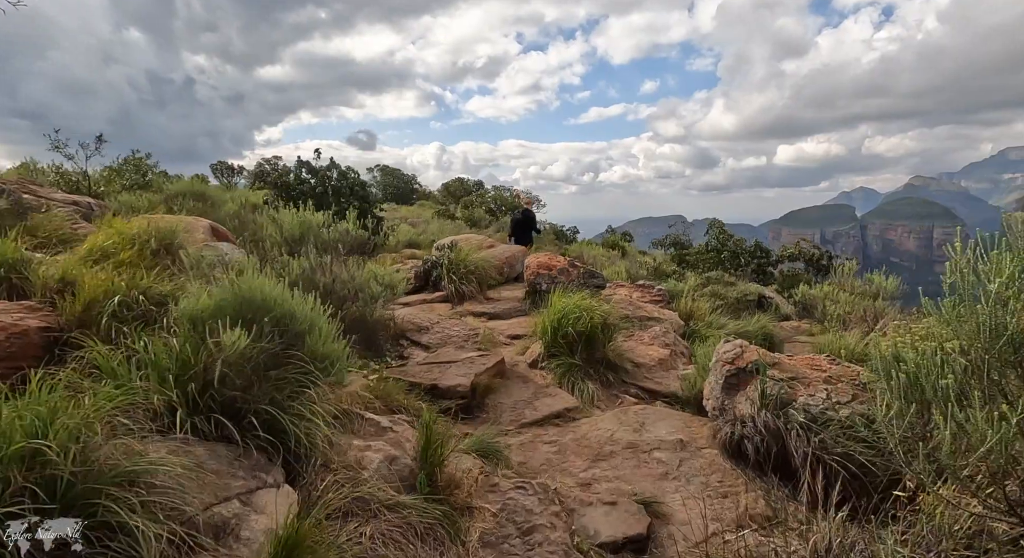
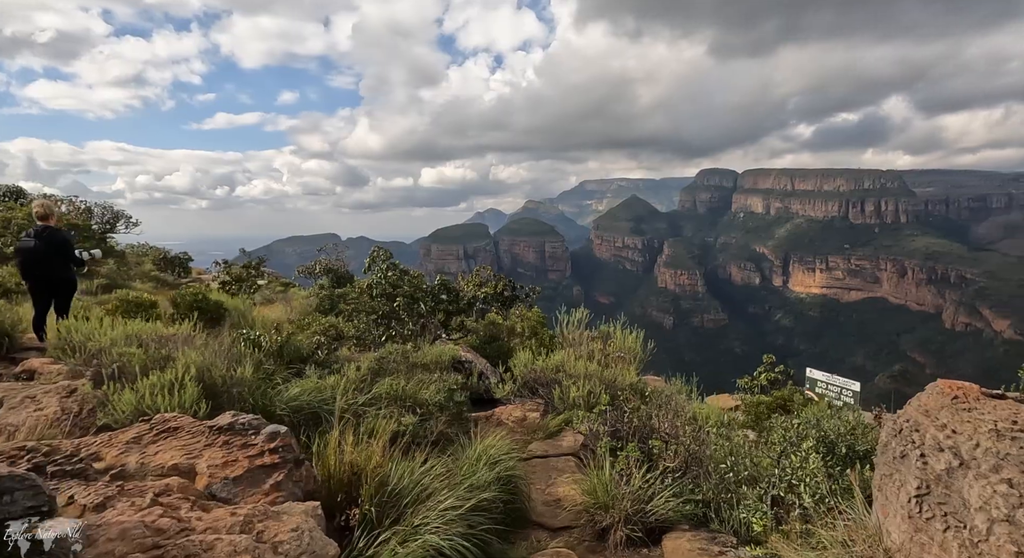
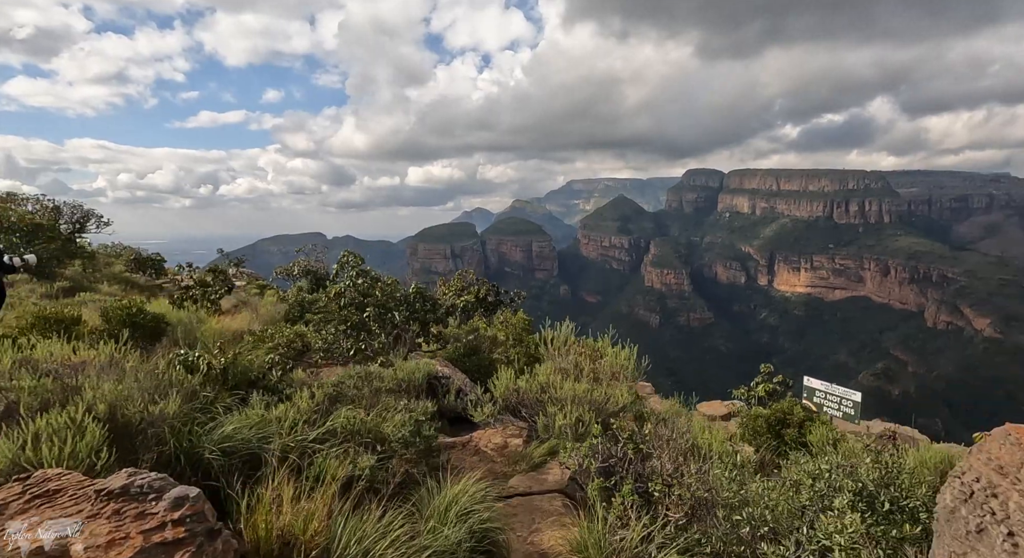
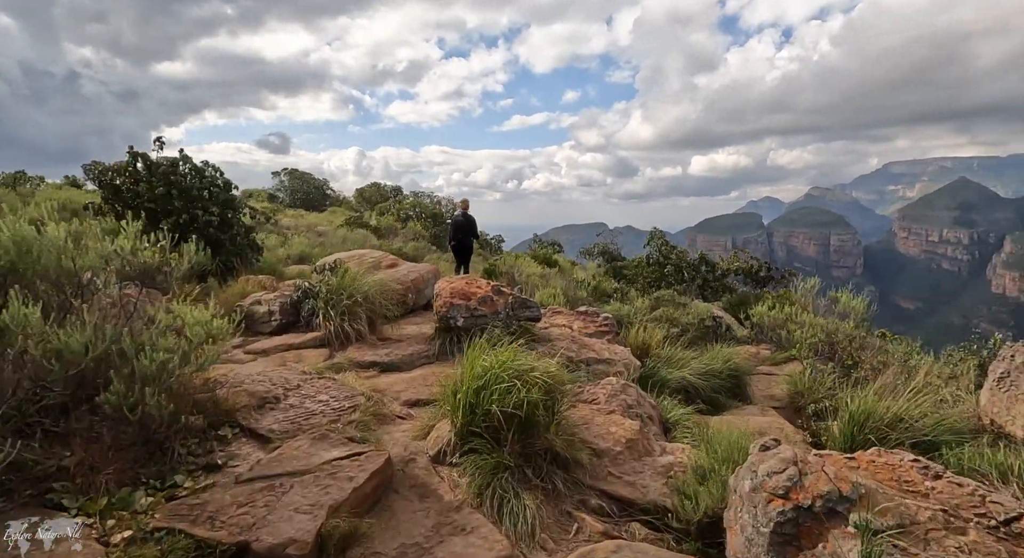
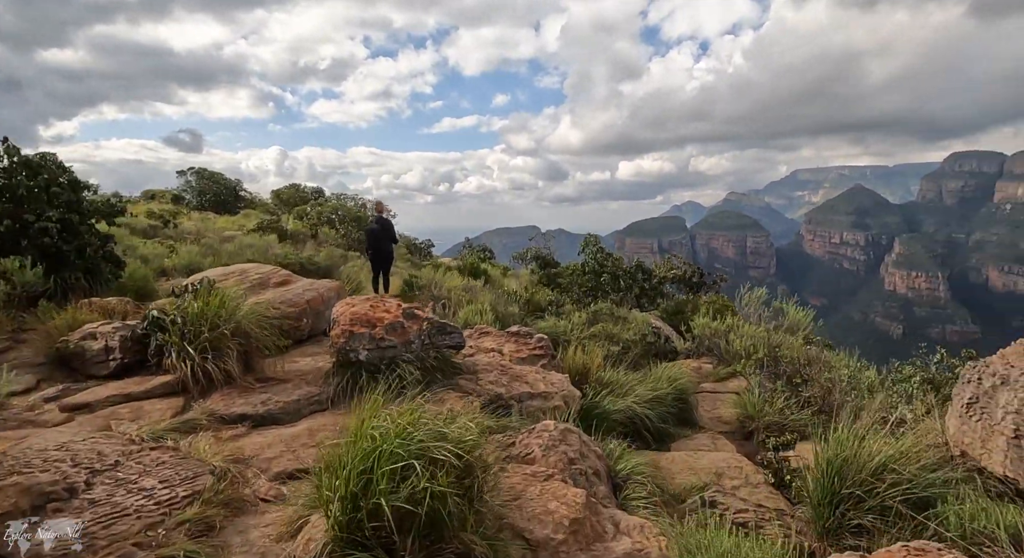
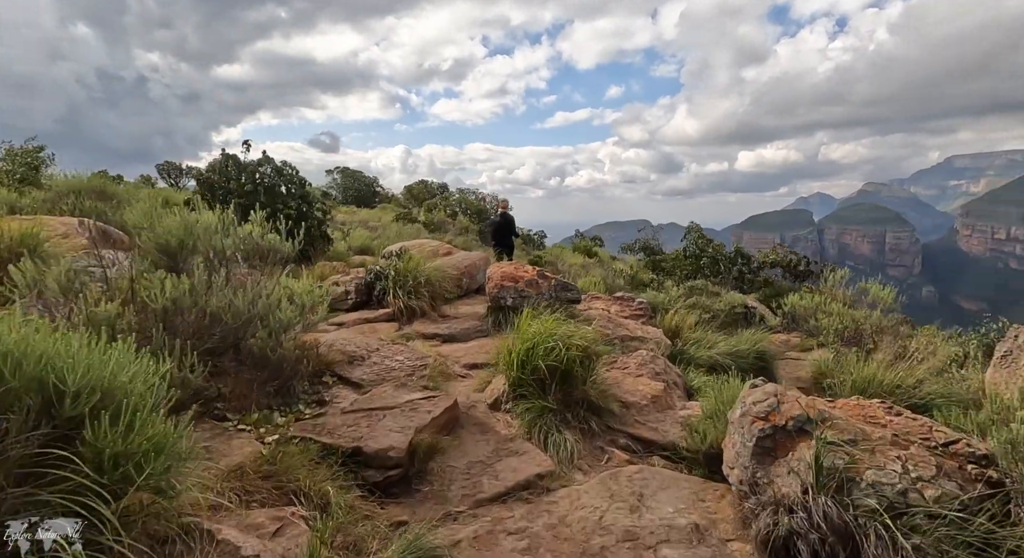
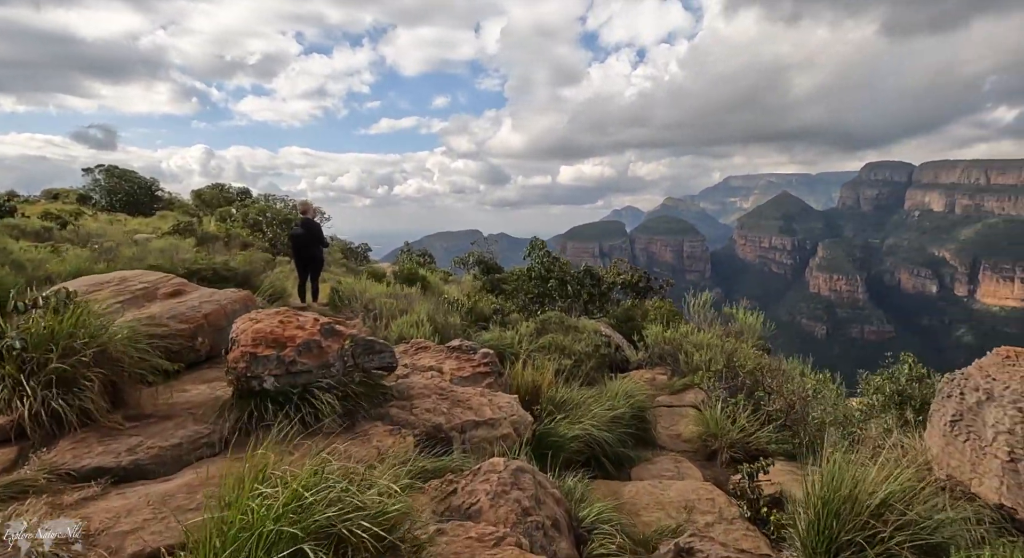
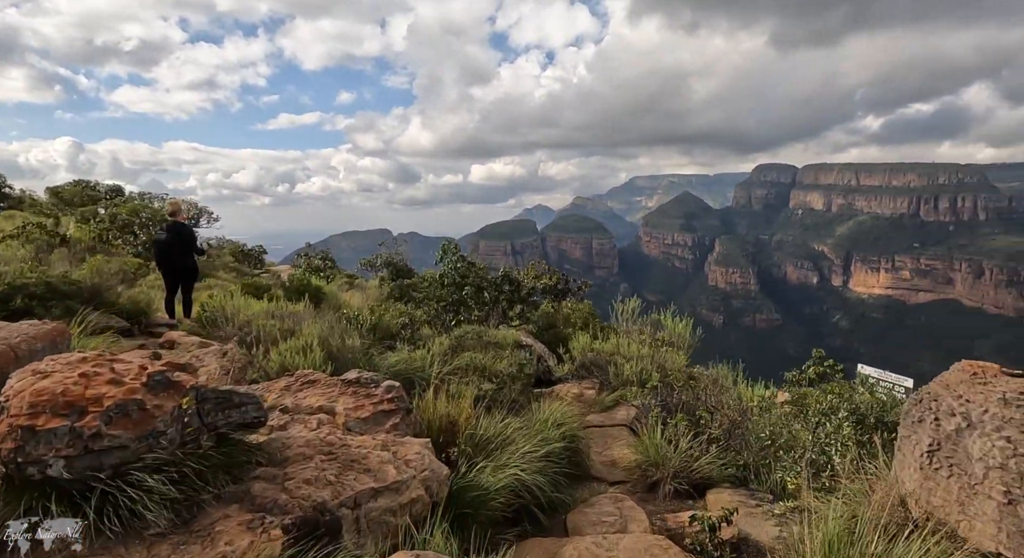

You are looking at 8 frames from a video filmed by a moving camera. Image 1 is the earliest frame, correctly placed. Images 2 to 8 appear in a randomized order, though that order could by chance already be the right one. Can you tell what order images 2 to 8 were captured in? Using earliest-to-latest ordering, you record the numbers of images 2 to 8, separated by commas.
6, 4, 5, 7, 8, 2, 3
